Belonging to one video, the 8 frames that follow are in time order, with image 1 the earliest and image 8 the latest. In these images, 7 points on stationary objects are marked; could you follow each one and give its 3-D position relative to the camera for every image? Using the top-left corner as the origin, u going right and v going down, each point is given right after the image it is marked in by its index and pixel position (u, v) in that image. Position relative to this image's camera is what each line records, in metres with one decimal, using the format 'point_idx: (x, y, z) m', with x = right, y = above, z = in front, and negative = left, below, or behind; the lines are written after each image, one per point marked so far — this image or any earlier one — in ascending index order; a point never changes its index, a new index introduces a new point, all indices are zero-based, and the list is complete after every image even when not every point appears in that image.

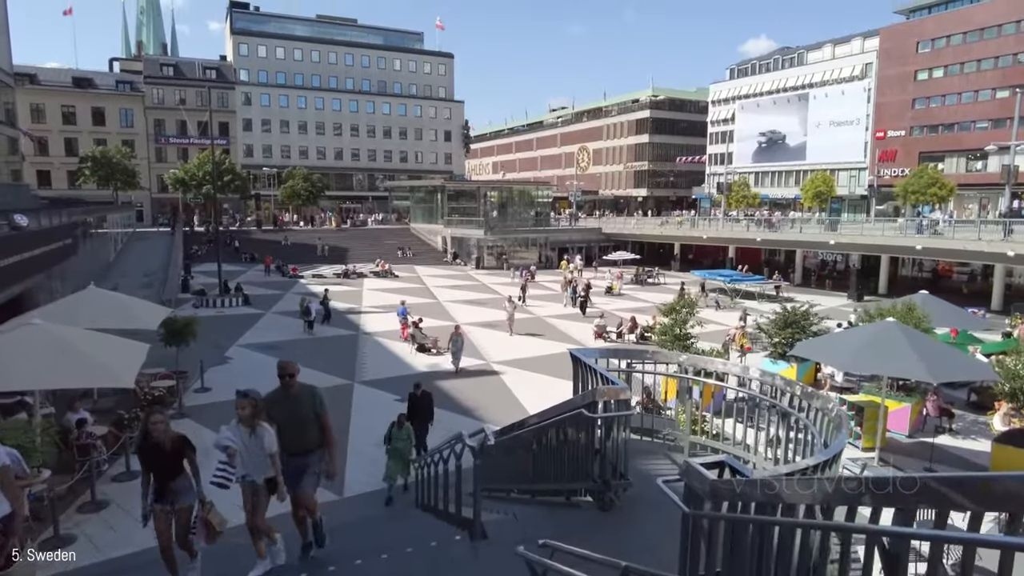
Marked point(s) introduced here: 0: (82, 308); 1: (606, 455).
0: (-10.9, -0.5, +16.1) m
1: (+0.9, -1.7, +6.2) m
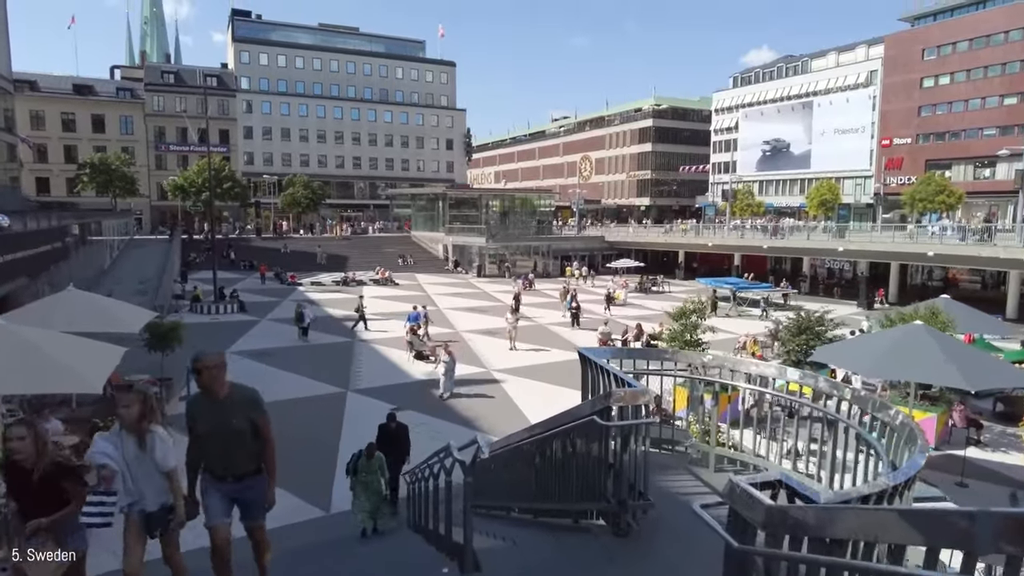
0: (-10.9, -0.6, +15.3) m
1: (+0.9, -1.5, +5.3) m
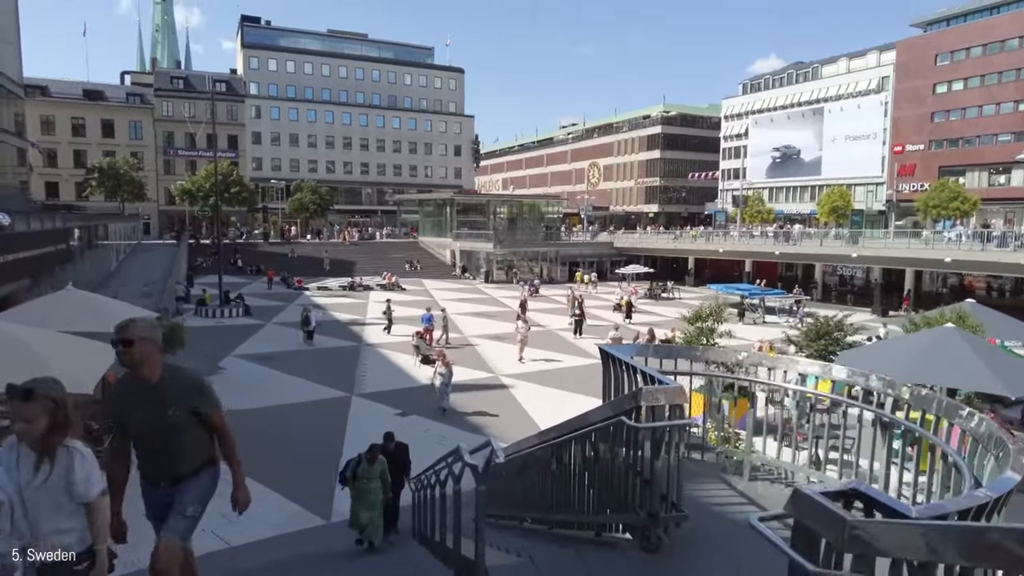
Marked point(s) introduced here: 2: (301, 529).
0: (-10.7, -0.5, +14.8) m
1: (+1.1, -1.4, +4.7) m
2: (-3.5, -4.0, +10.5) m
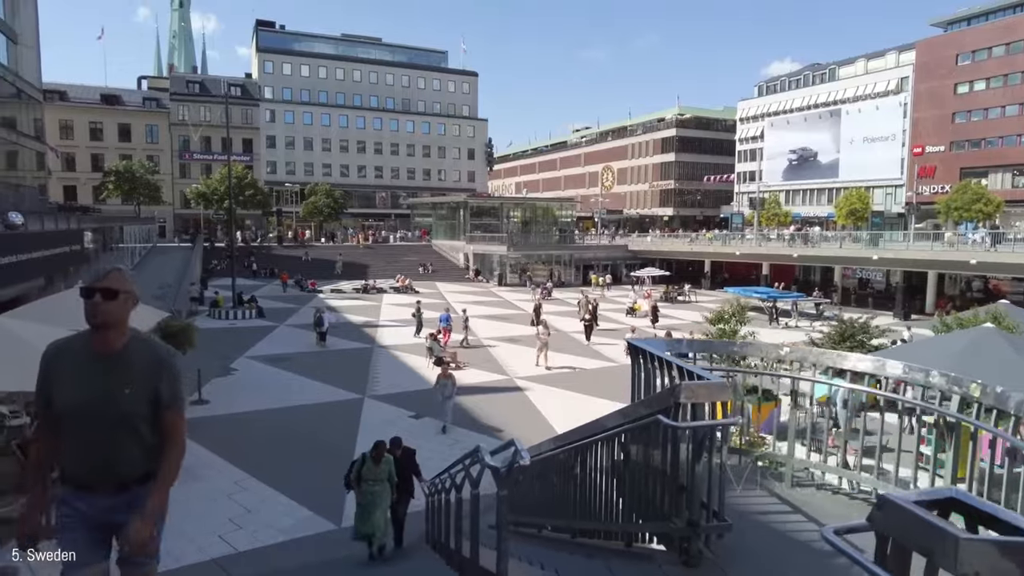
0: (-10.3, -0.5, +14.6) m
1: (+1.2, -1.3, +4.3) m
2: (-3.2, -3.9, +10.1) m
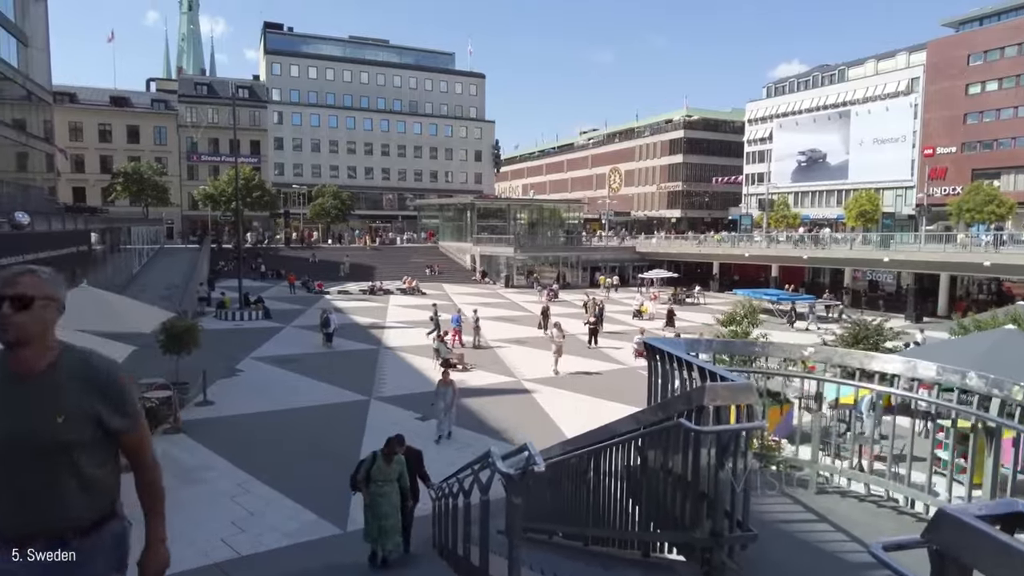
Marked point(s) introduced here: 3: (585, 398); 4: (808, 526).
0: (-10.1, -0.5, +14.5) m
1: (+1.3, -1.3, +4.0) m
2: (-3.1, -3.9, +9.9) m
3: (+2.3, -3.4, +19.8) m
4: (+2.2, -1.8, +4.9) m
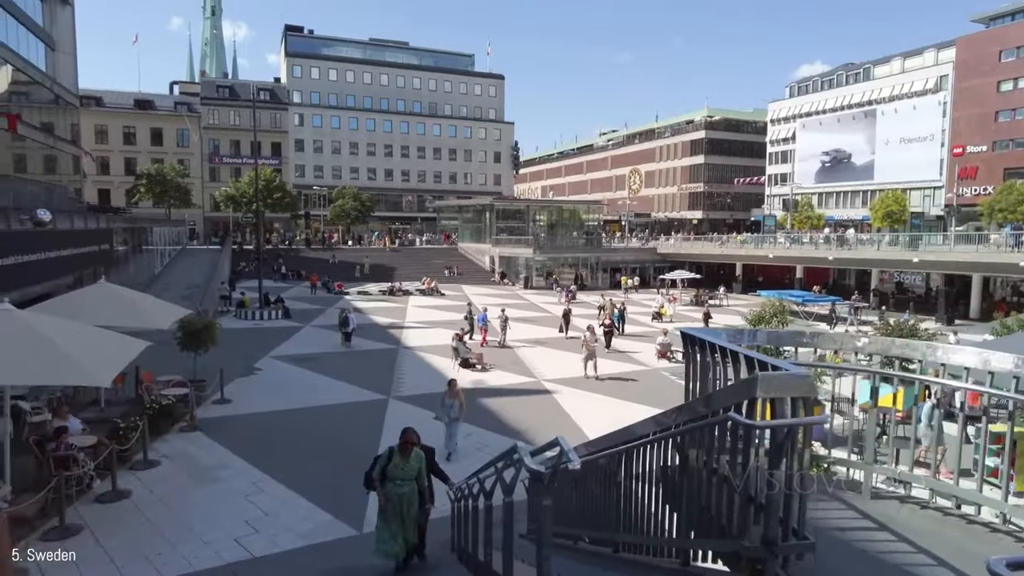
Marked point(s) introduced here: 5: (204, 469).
0: (-9.6, -0.4, +14.4) m
1: (+1.4, -1.2, +3.6) m
2: (-2.7, -3.8, +9.6) m
3: (+2.9, -3.3, +19.3) m
4: (+2.4, -1.7, +4.4) m
5: (-5.9, -3.5, +12.1) m
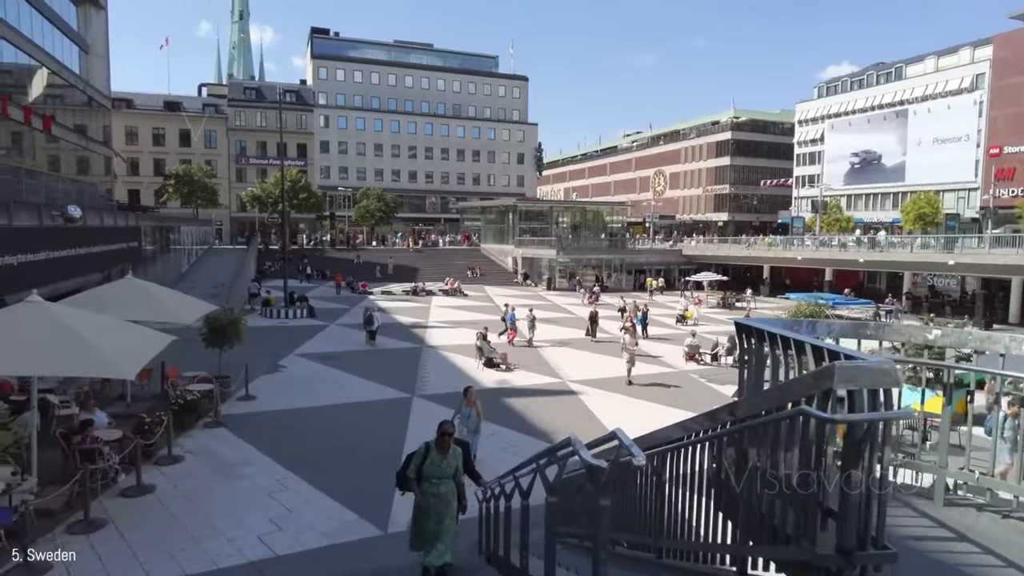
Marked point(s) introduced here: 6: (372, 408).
0: (-9.0, -0.3, +14.4) m
1: (+1.7, -1.1, +3.3) m
2: (-2.3, -3.7, +9.4) m
3: (+3.6, -3.3, +18.9) m
4: (+2.7, -1.6, +4.0) m
5: (-5.4, -3.3, +12.0) m
6: (-3.6, -3.1, +16.4) m
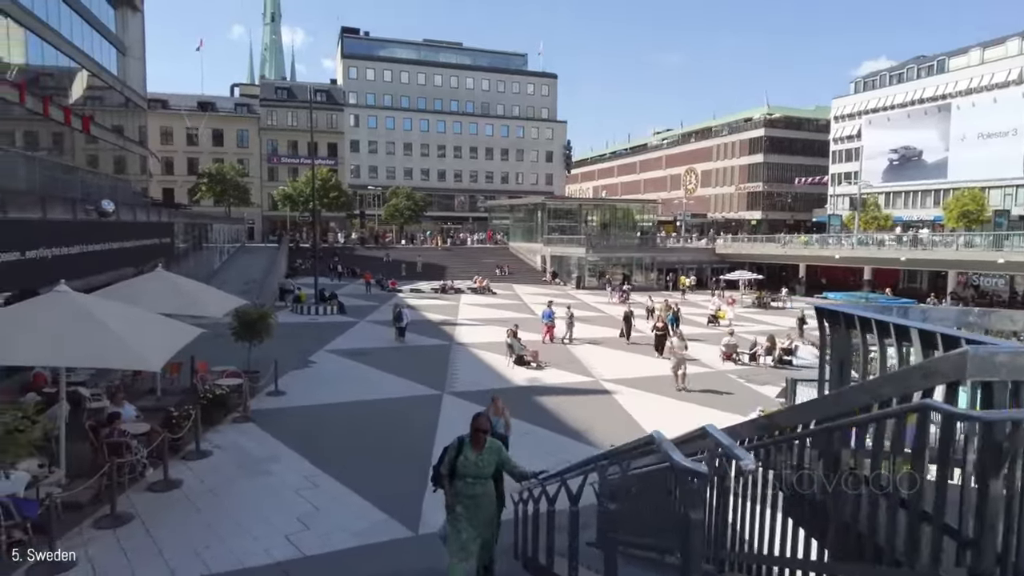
0: (-8.3, -0.1, +14.3) m
1: (+1.9, -1.0, +2.7) m
2: (-1.8, -3.6, +9.0) m
3: (+4.6, -3.2, +18.2) m
4: (+3.0, -1.5, +3.4) m
5: (-4.7, -3.2, +11.8) m
6: (-2.8, -3.0, +16.1) m
